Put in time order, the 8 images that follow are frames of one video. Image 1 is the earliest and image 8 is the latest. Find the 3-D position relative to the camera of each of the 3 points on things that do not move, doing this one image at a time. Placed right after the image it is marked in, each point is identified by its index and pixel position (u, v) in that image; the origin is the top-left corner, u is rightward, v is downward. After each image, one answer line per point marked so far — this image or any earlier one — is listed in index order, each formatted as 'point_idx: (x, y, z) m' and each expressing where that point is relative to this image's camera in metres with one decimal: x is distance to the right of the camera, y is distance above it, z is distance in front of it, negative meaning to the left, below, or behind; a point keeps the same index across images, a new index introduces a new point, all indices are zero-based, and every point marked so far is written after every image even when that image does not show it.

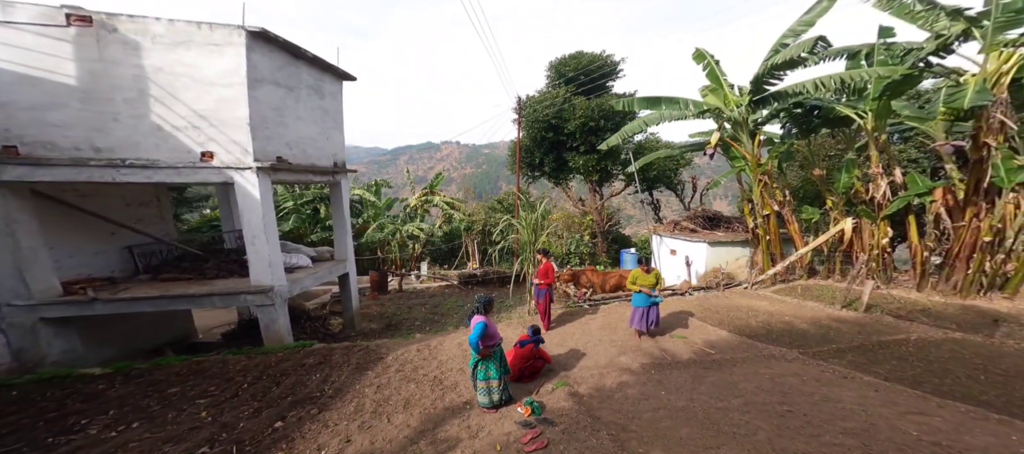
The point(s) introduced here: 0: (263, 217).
0: (-3.6, +0.1, +6.2) m
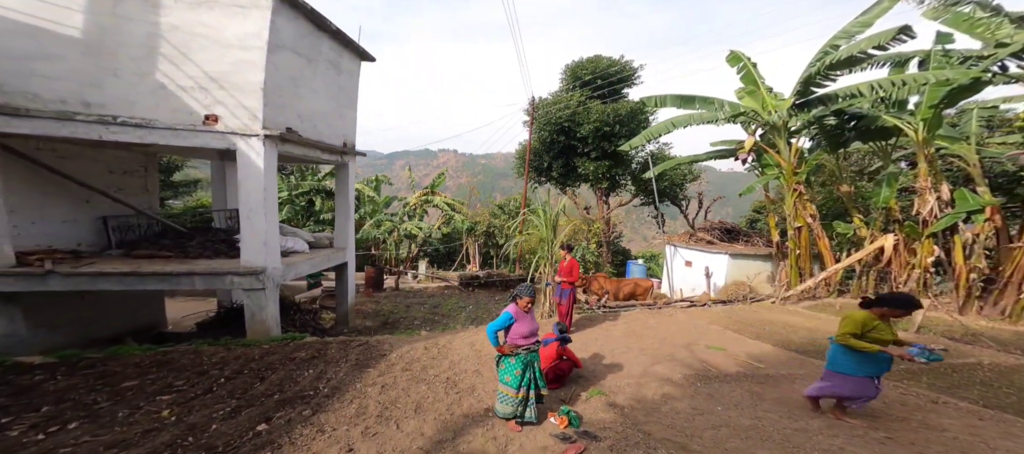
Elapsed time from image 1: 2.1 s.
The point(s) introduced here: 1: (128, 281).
0: (-3.2, +0.5, +5.6) m
1: (-4.8, -0.6, +5.4) m
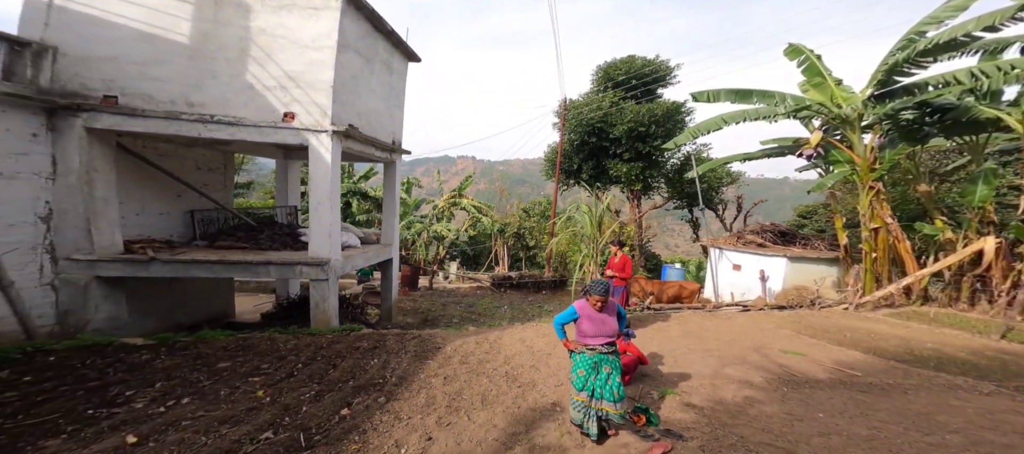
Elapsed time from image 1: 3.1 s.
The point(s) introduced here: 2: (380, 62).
0: (-2.4, +0.6, +5.7) m
1: (-4.0, -0.5, +5.6) m
2: (-2.2, +2.8, +7.3) m
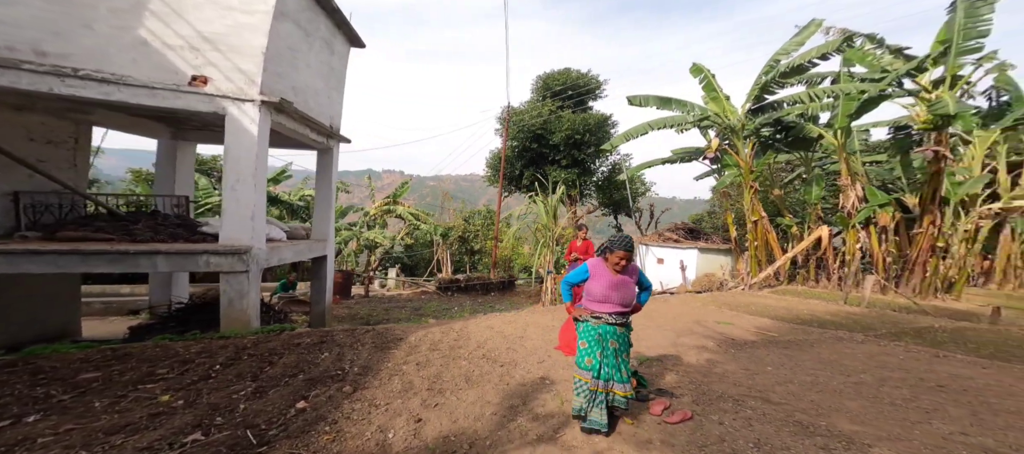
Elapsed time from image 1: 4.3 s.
0: (-3.0, +0.7, +5.0) m
1: (-4.4, -0.4, +4.5) m
2: (-3.1, +2.9, +6.6) m
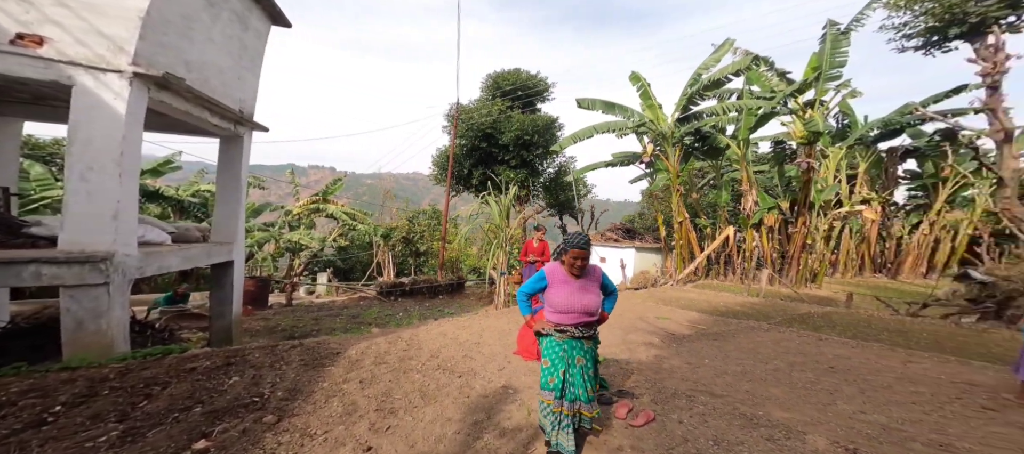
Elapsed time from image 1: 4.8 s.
0: (-3.4, +0.7, +4.4) m
1: (-4.8, -0.4, +3.7) m
2: (-3.8, +2.9, +5.9) m
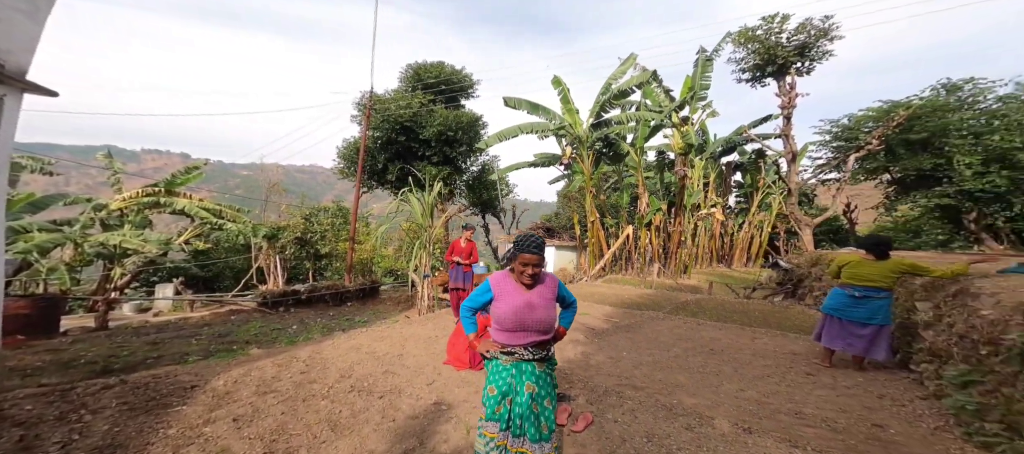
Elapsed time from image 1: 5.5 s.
0: (-4.0, +0.7, +3.3) m
1: (-5.3, -0.4, +2.4) m
2: (-4.7, +2.9, +4.8) m
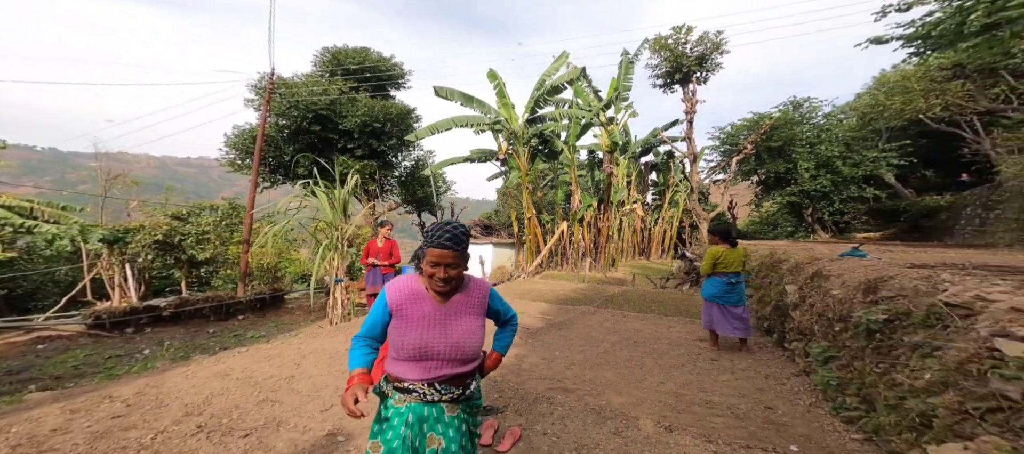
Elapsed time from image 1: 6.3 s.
0: (-4.6, +0.7, +2.4) m
1: (-5.7, -0.4, +1.3) m
2: (-5.5, +2.9, +3.8) m
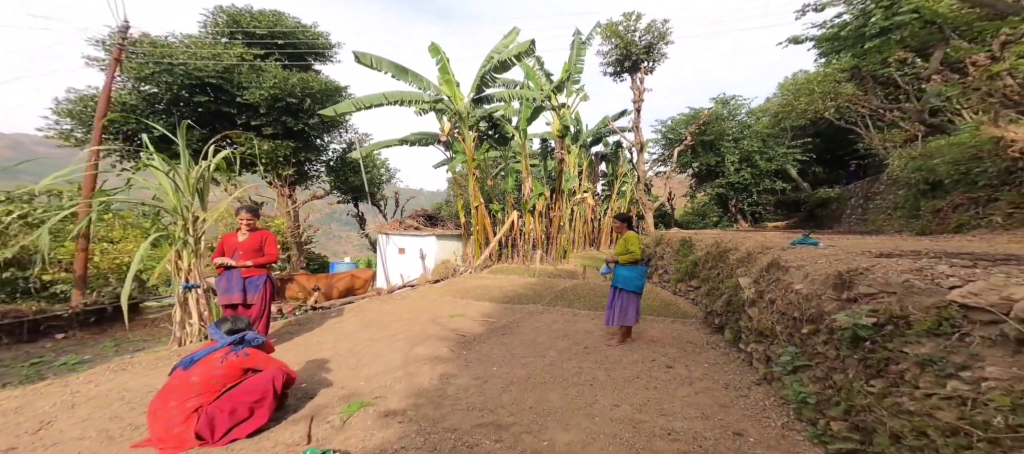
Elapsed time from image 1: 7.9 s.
0: (-5.0, +0.7, +0.9) m
1: (-6.0, -0.5, -0.2) m
2: (-6.1, +2.9, +2.1) m
